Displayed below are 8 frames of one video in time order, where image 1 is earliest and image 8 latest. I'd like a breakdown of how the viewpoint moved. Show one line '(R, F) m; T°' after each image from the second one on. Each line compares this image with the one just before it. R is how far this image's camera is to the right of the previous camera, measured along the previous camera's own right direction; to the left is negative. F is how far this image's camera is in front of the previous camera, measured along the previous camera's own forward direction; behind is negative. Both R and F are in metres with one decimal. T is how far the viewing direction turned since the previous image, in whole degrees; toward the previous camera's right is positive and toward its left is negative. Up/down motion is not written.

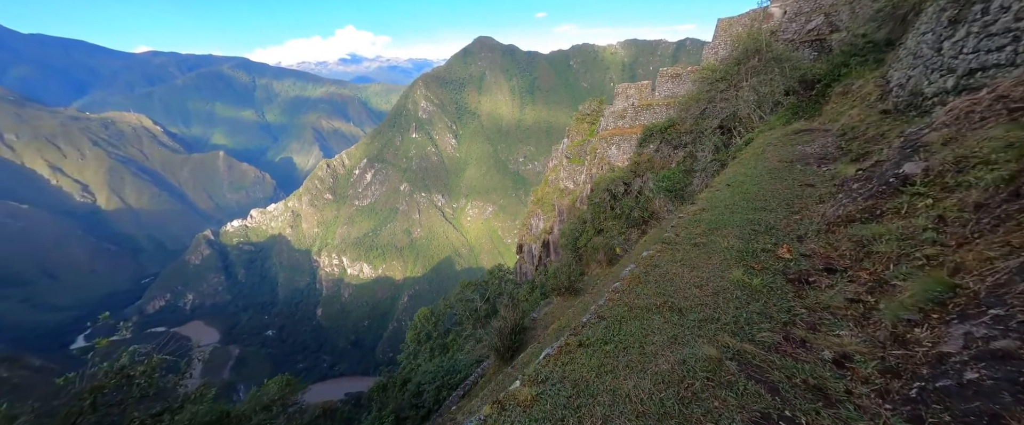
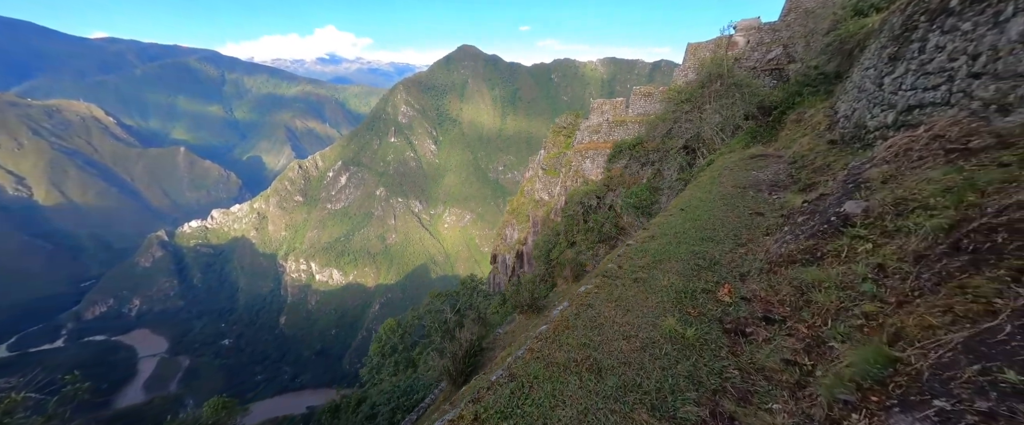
(+0.6, +0.5) m; +4°
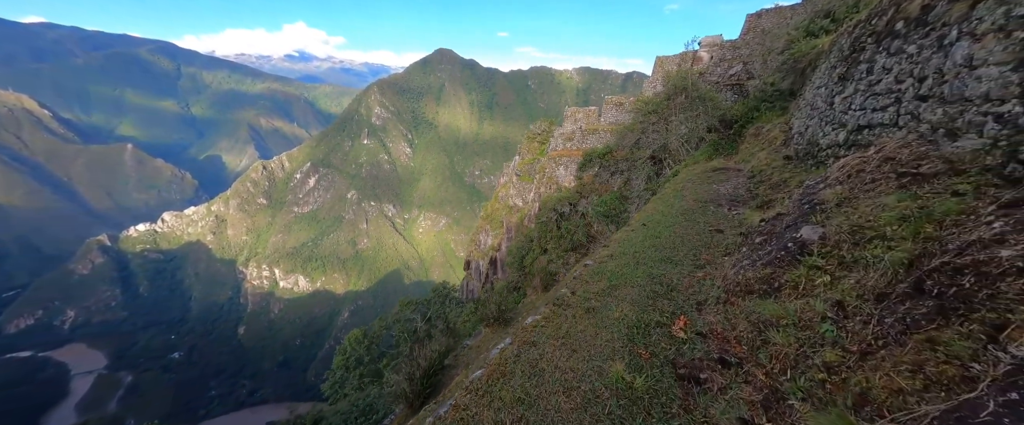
(+0.4, +0.5) m; +4°
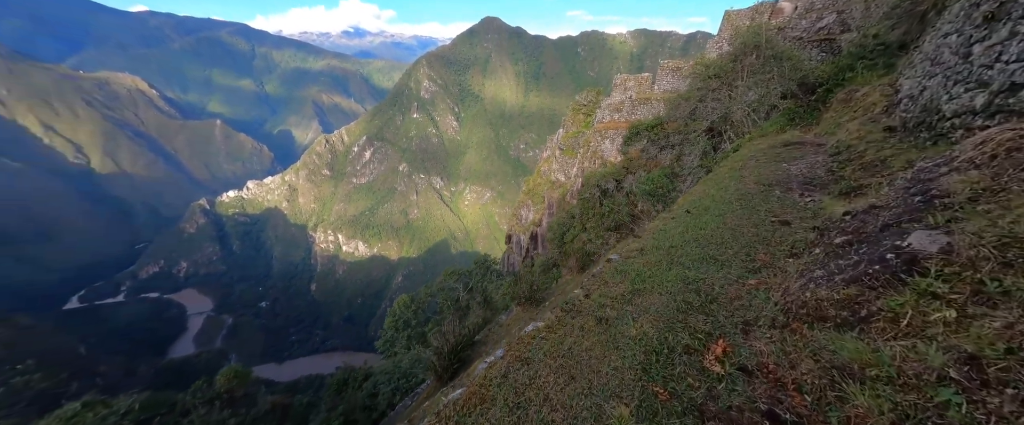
(+0.5, +0.8) m; -7°
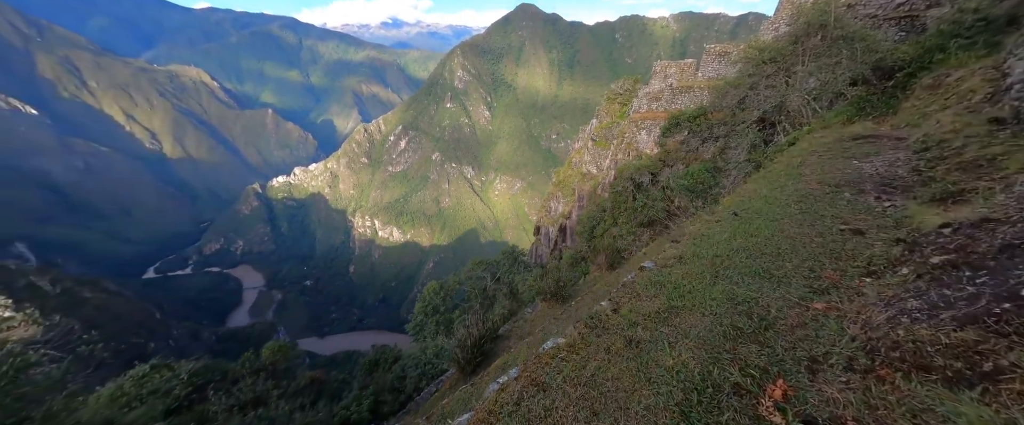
(+0.1, +0.5) m; -5°
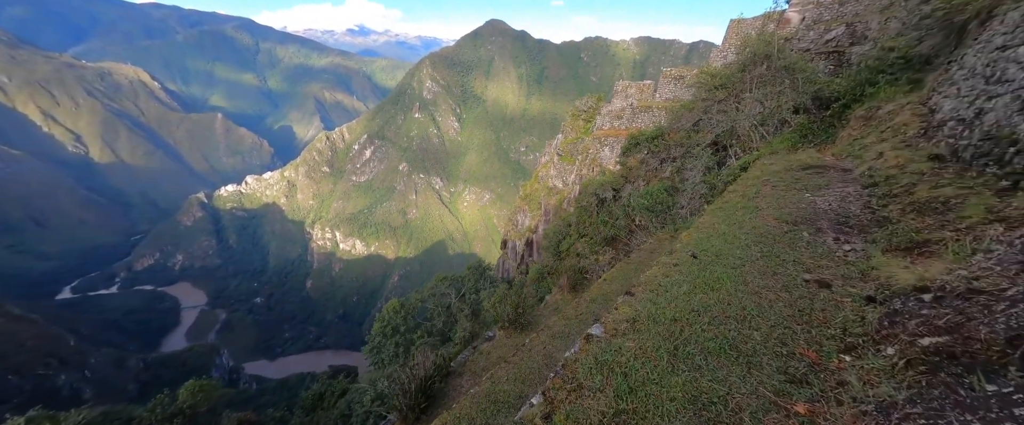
(+0.5, +0.8) m; +5°
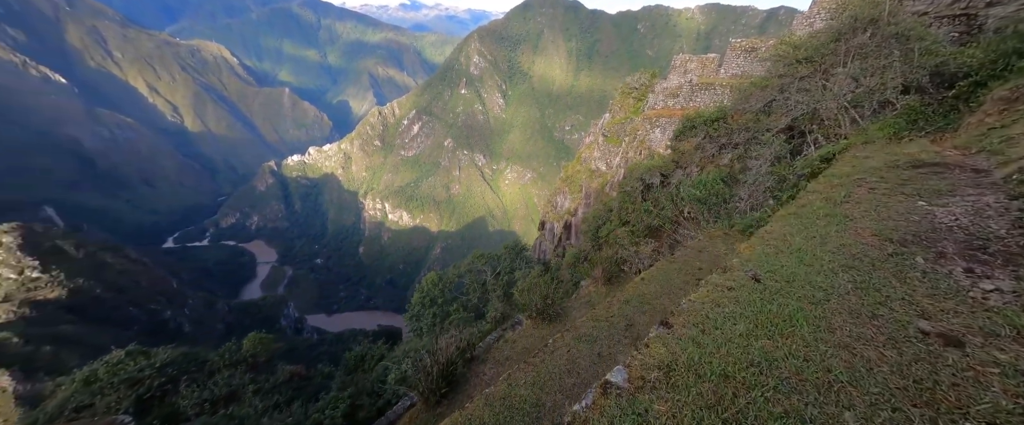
(+0.3, +1.0) m; -6°
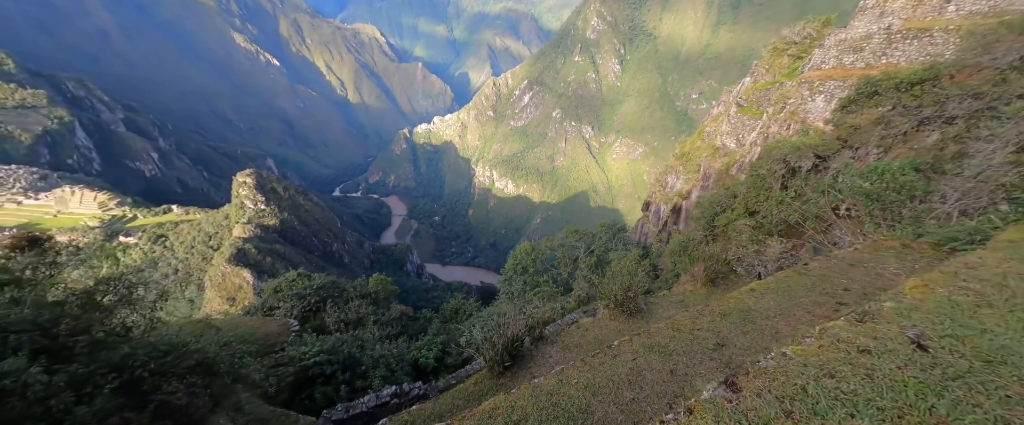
(+0.6, +1.6) m; -16°
